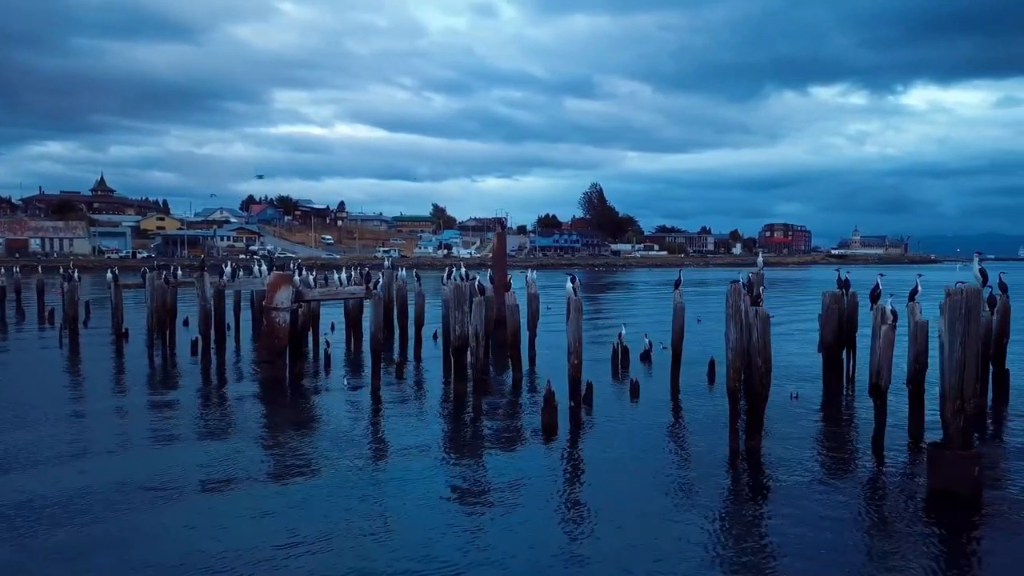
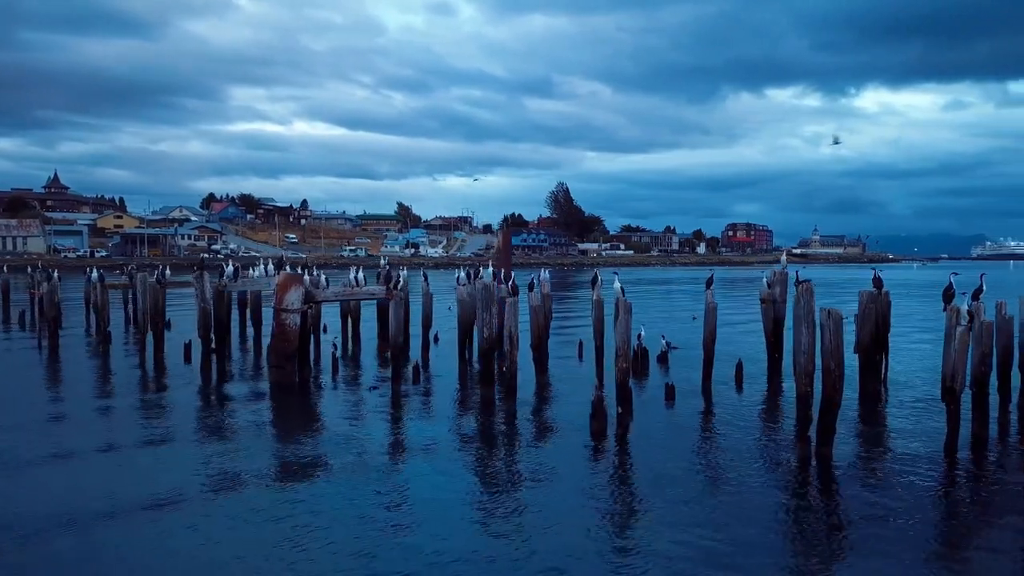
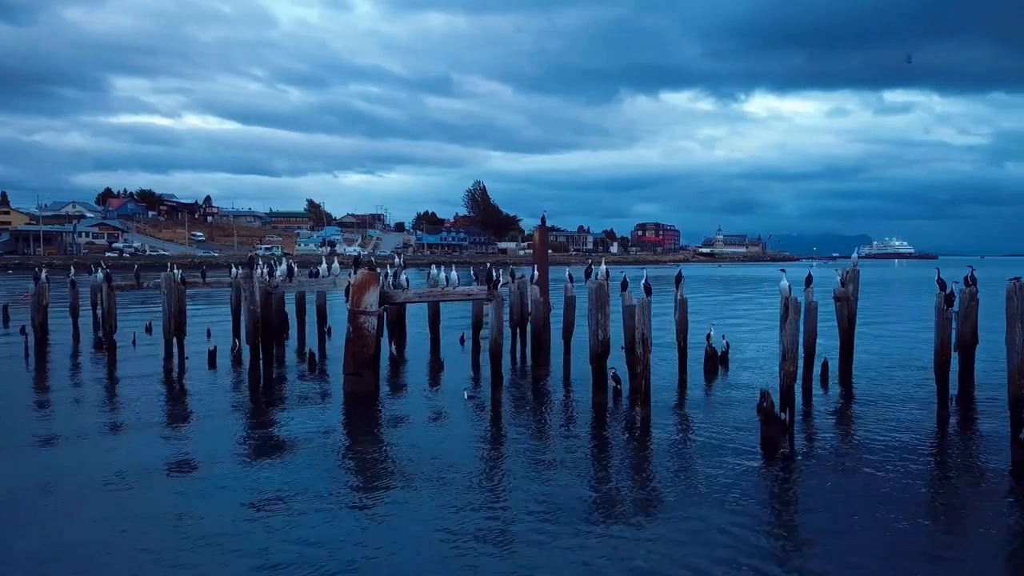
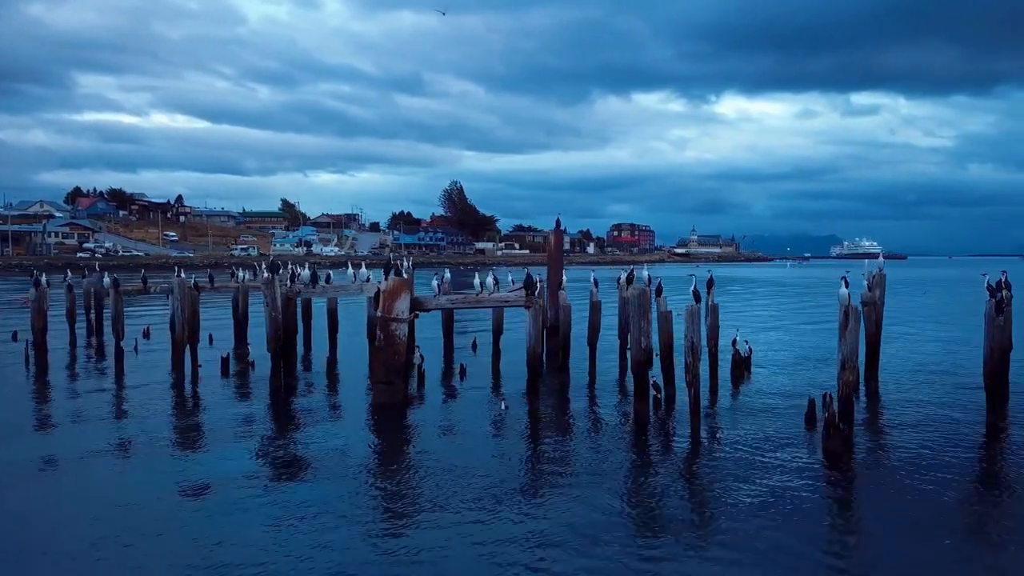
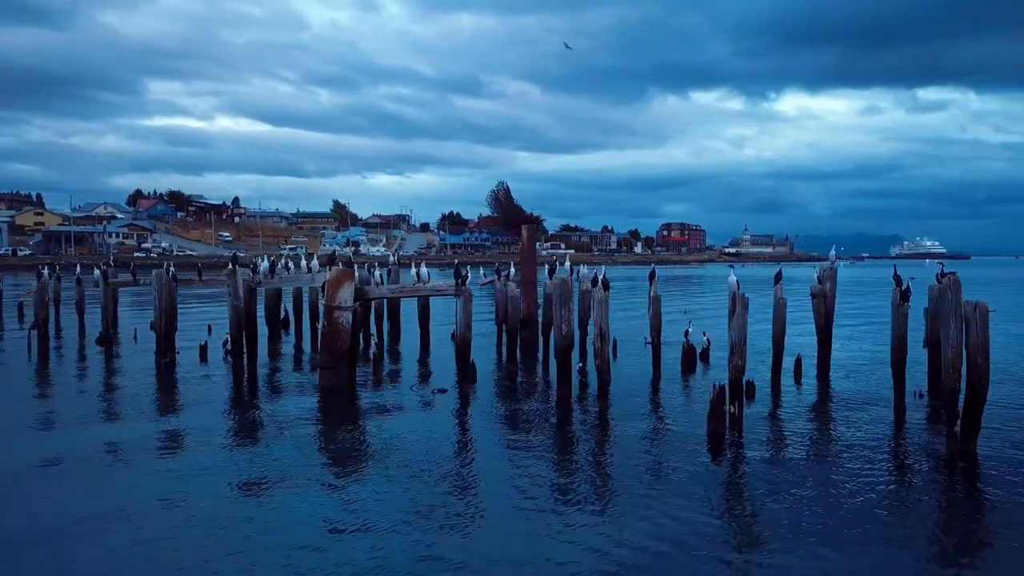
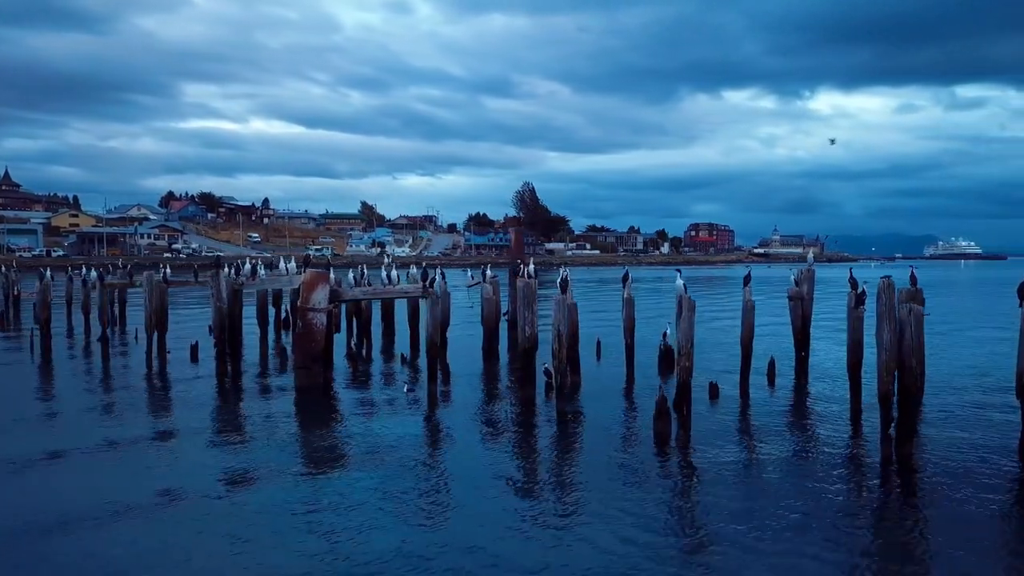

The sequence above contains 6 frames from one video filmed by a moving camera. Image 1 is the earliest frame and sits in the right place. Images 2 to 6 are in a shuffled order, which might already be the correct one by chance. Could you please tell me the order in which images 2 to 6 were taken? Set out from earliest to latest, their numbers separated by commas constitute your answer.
2, 6, 5, 3, 4
